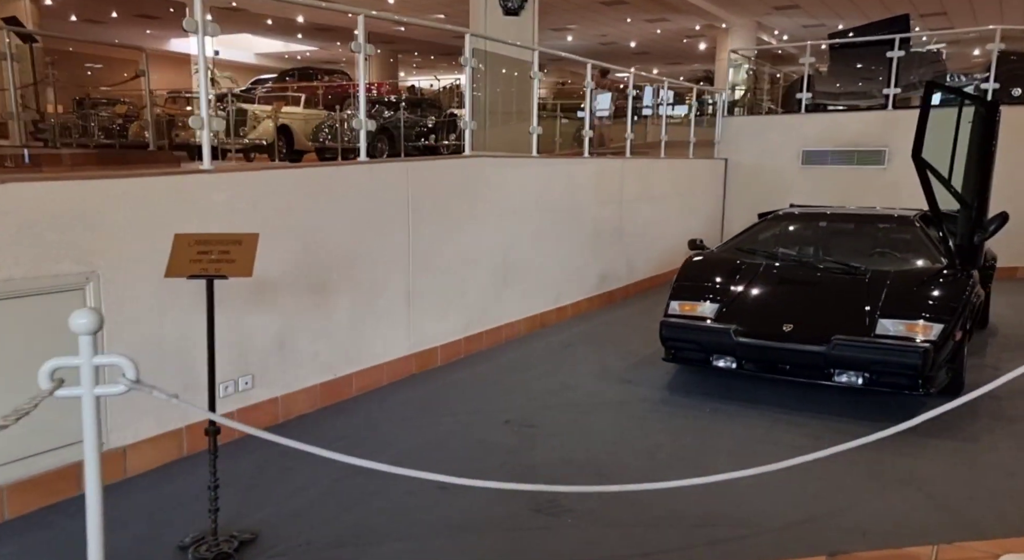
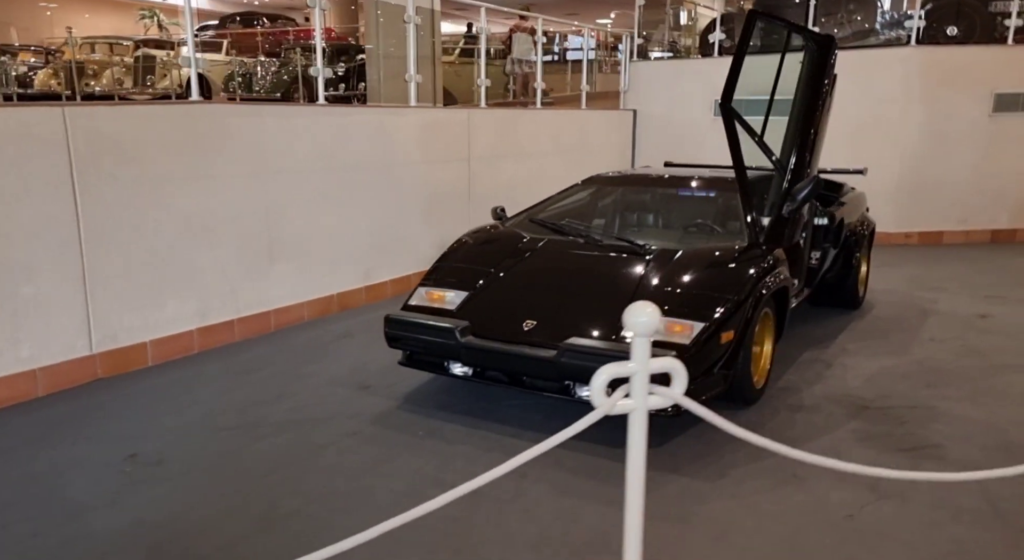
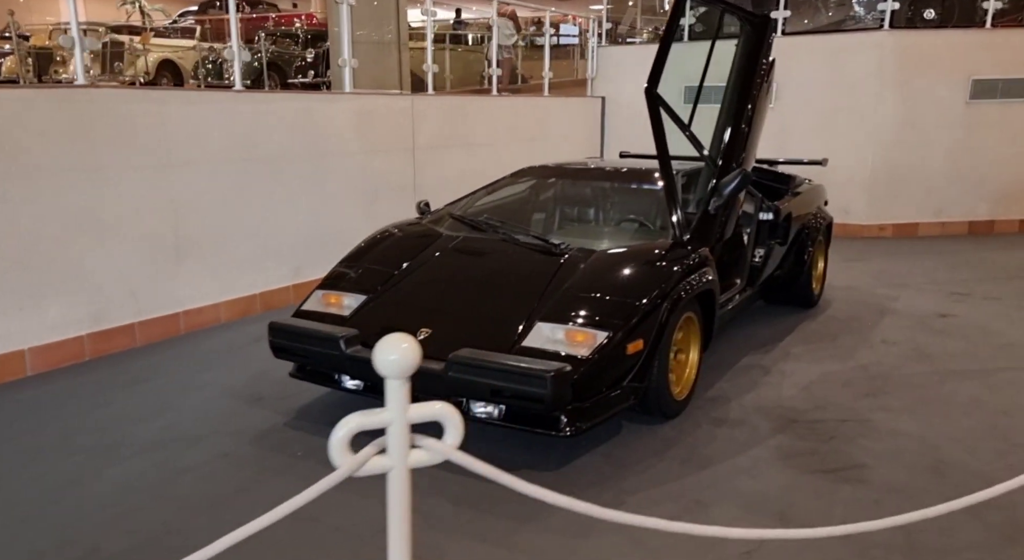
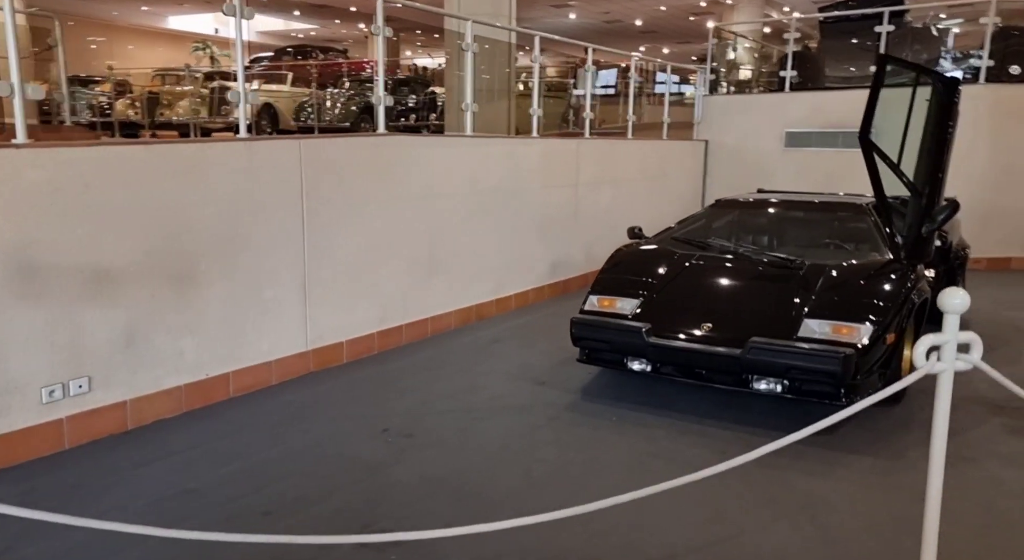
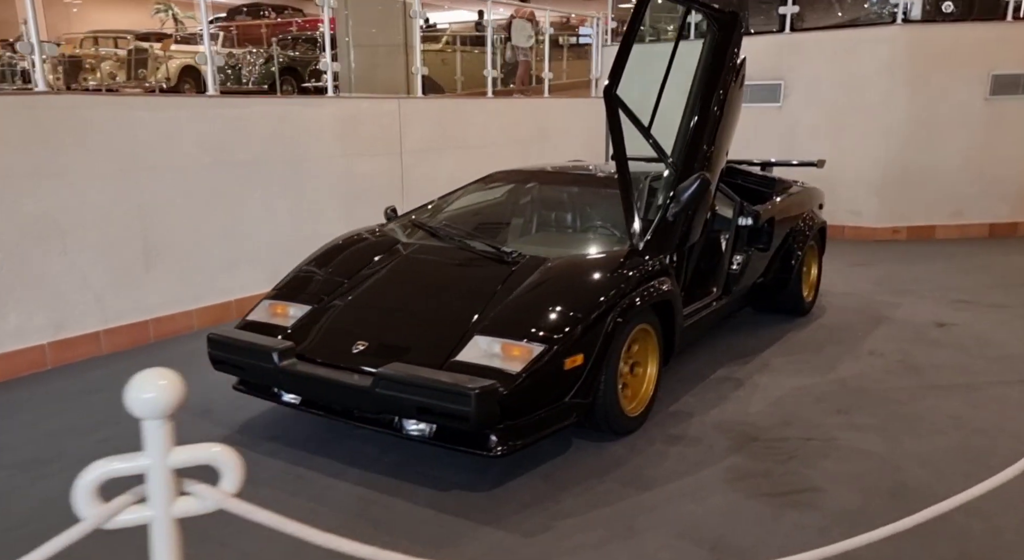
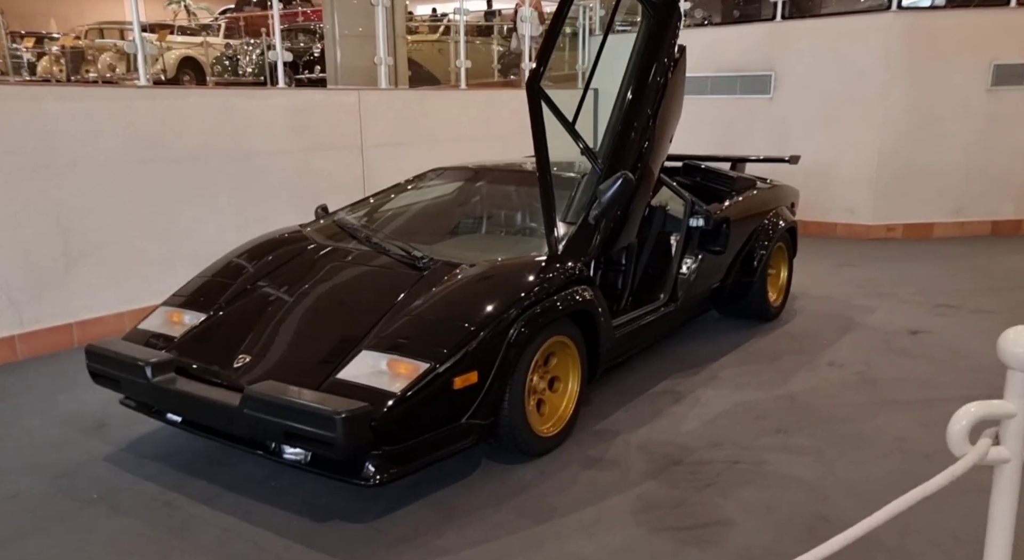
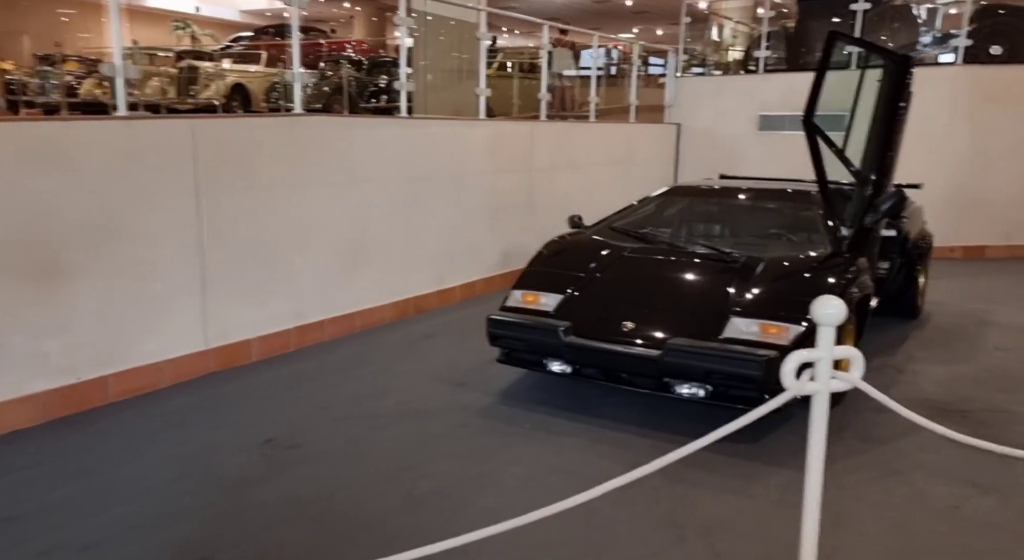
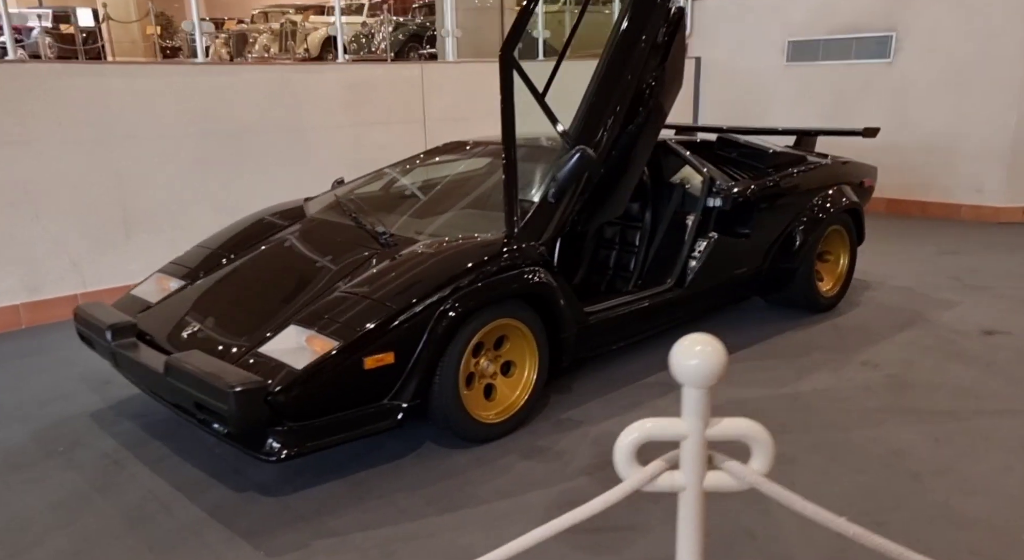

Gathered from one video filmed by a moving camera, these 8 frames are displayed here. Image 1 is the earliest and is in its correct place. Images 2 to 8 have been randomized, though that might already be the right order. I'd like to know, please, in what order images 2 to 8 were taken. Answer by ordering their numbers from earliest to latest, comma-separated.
4, 7, 2, 3, 5, 6, 8
